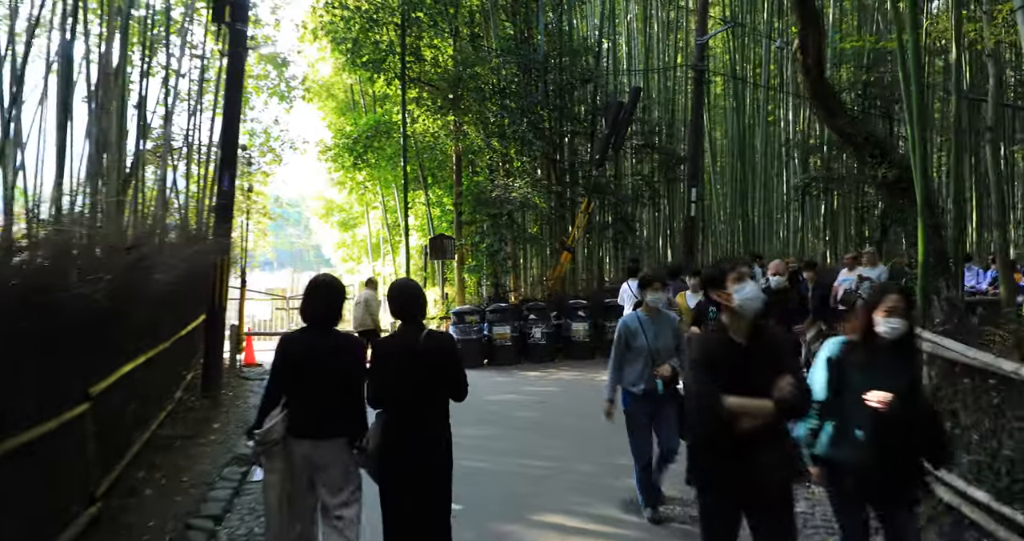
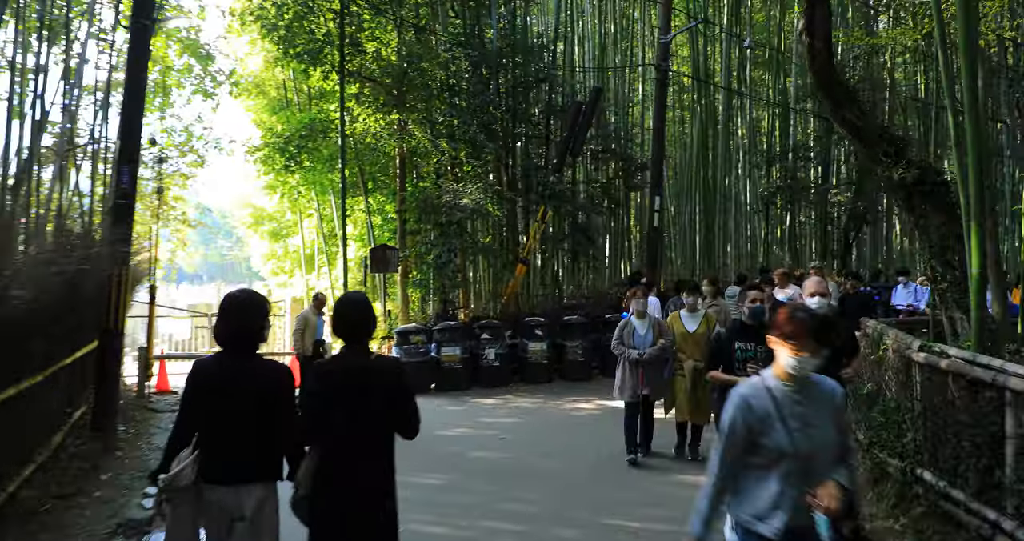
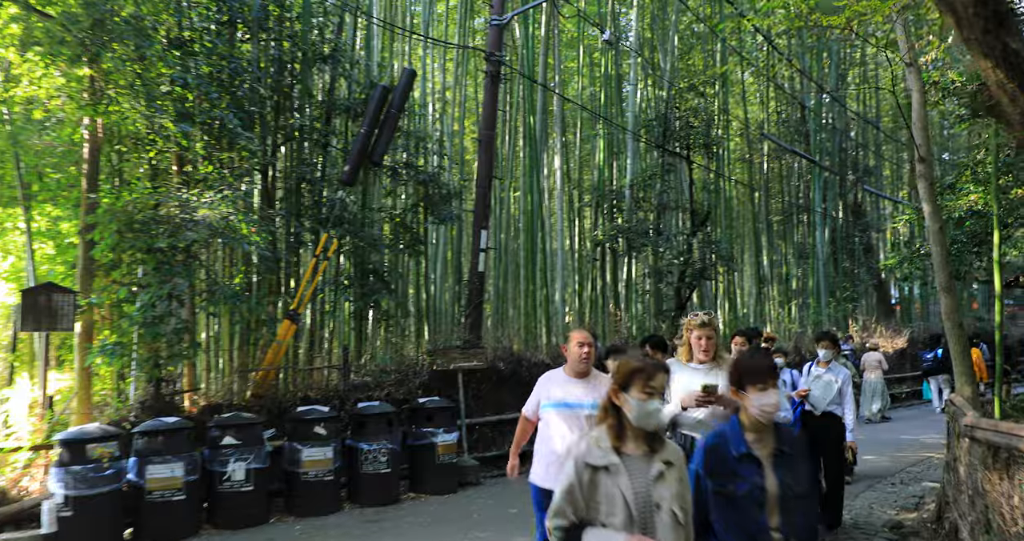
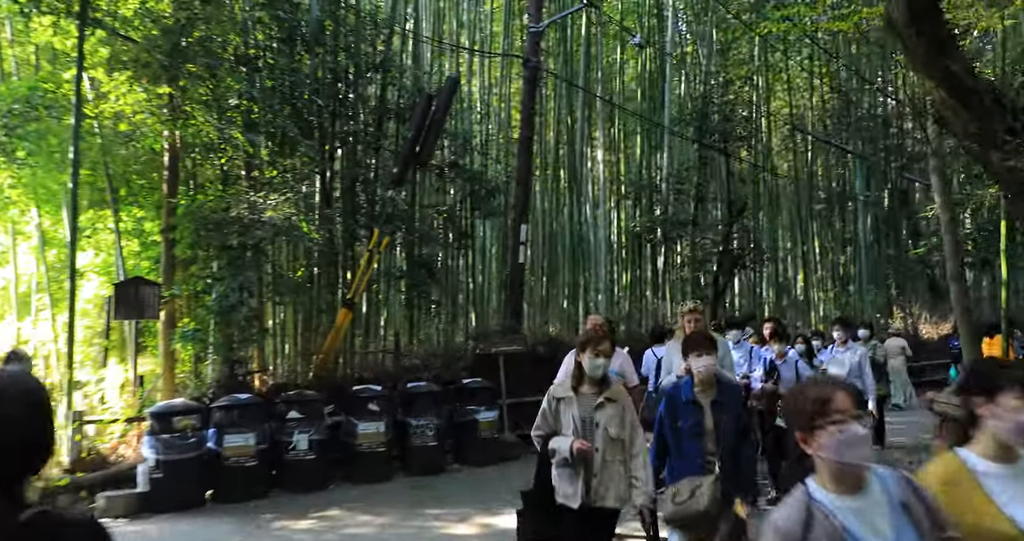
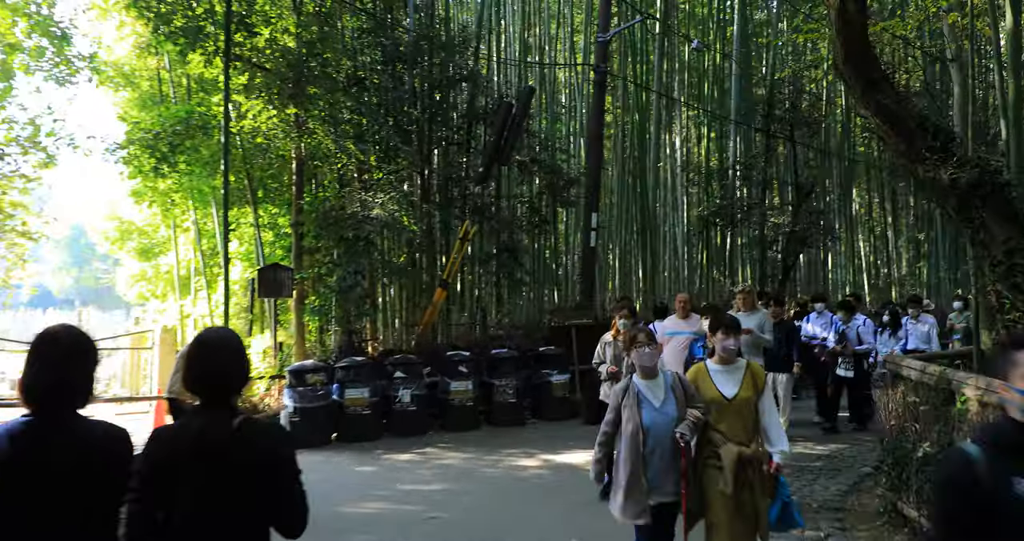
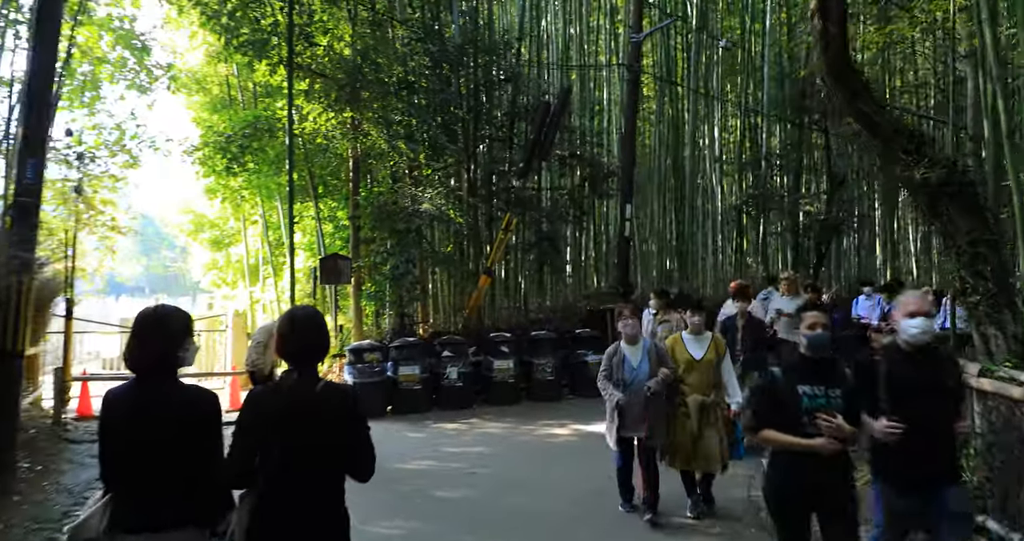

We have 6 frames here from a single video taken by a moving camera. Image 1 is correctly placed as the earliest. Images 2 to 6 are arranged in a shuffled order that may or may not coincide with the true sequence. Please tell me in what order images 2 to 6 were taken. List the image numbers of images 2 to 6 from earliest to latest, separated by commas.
2, 6, 5, 4, 3
